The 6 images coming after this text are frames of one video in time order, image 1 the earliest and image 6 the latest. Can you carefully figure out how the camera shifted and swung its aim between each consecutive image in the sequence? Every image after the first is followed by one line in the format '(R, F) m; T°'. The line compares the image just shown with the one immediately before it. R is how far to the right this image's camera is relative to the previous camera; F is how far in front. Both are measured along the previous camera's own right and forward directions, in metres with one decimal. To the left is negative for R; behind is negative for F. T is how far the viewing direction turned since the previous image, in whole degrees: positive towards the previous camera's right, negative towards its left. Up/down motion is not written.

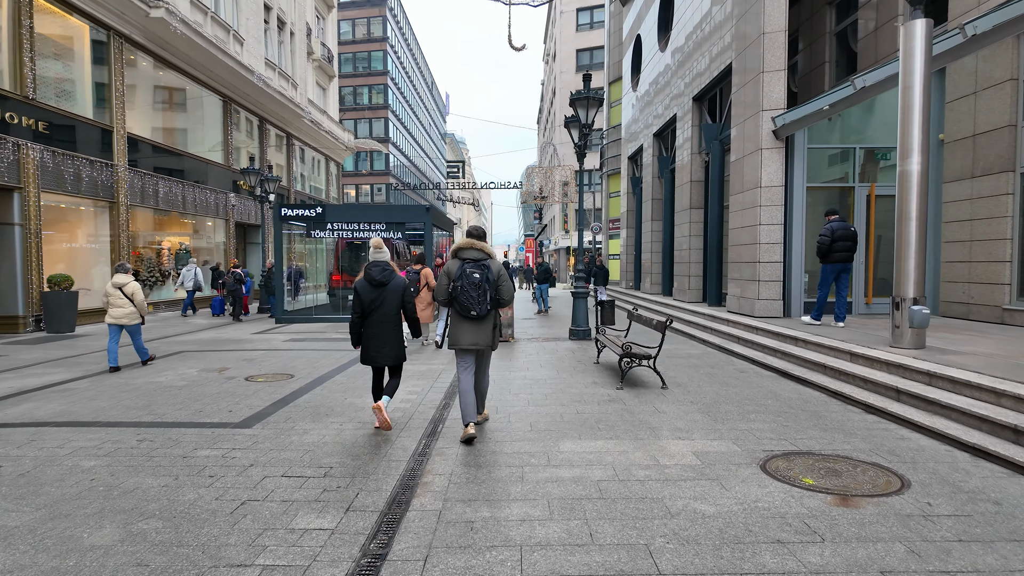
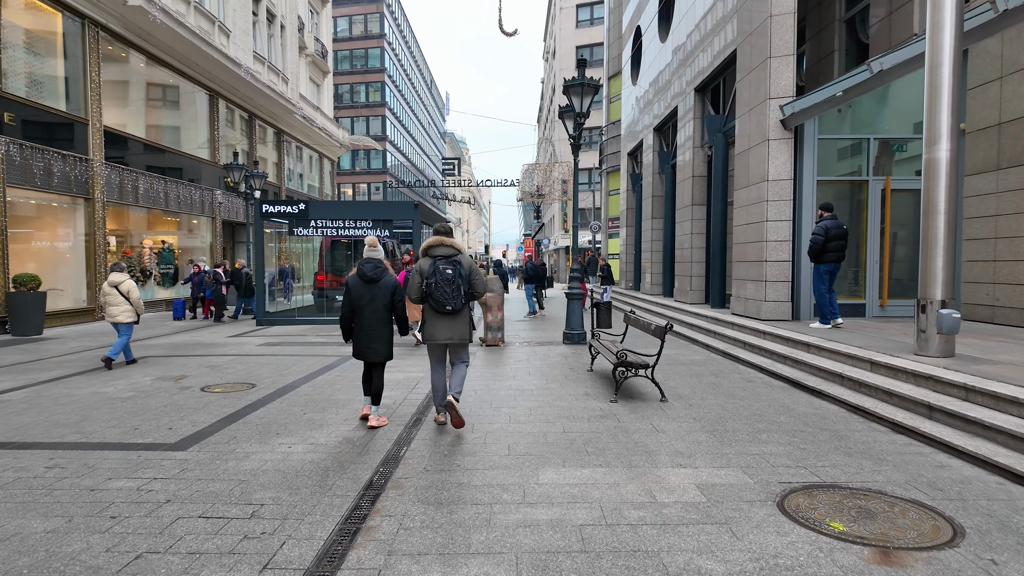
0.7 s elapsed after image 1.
(+0.2, +0.7) m; 0°
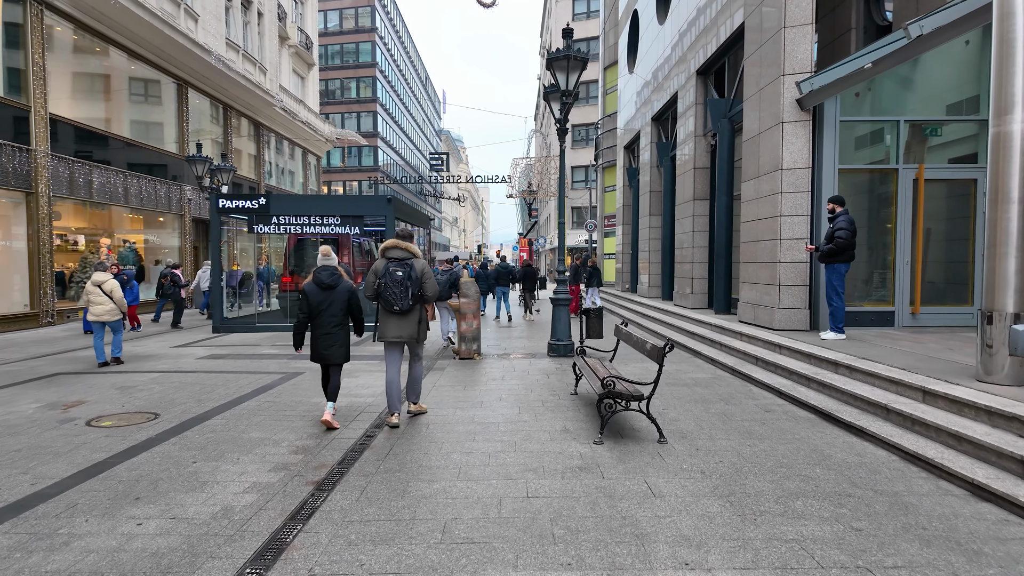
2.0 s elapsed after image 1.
(+0.3, +1.4) m; 0°
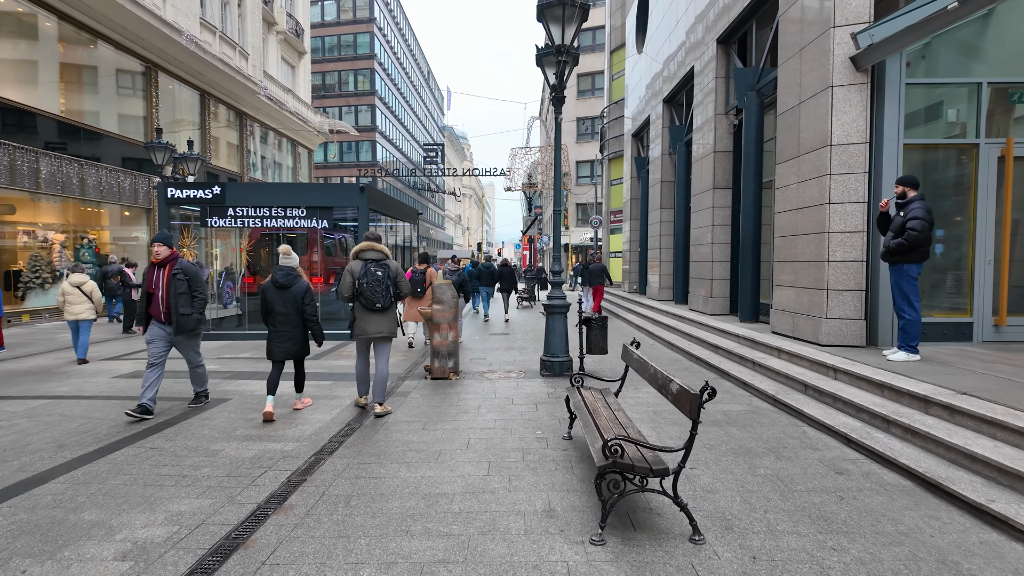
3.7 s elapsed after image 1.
(+0.3, +1.7) m; -1°
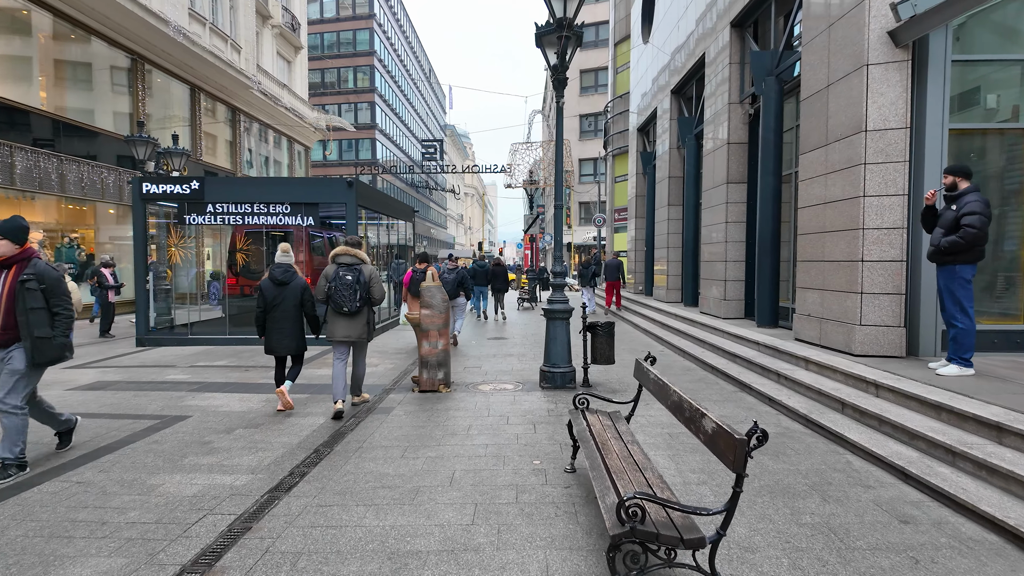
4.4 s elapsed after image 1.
(+0.1, +0.8) m; 0°
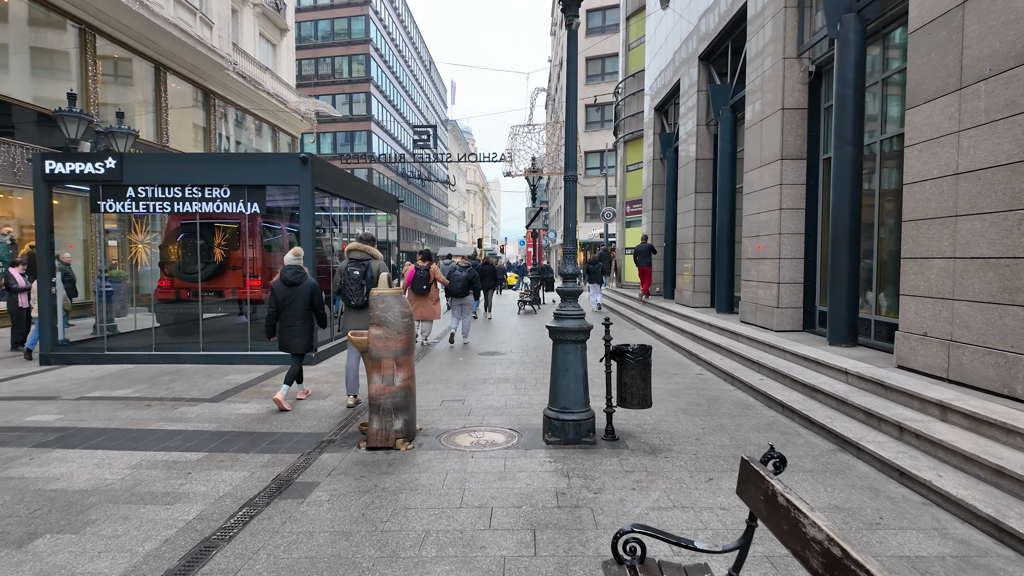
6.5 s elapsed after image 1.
(+0.1, +2.2) m; 0°
